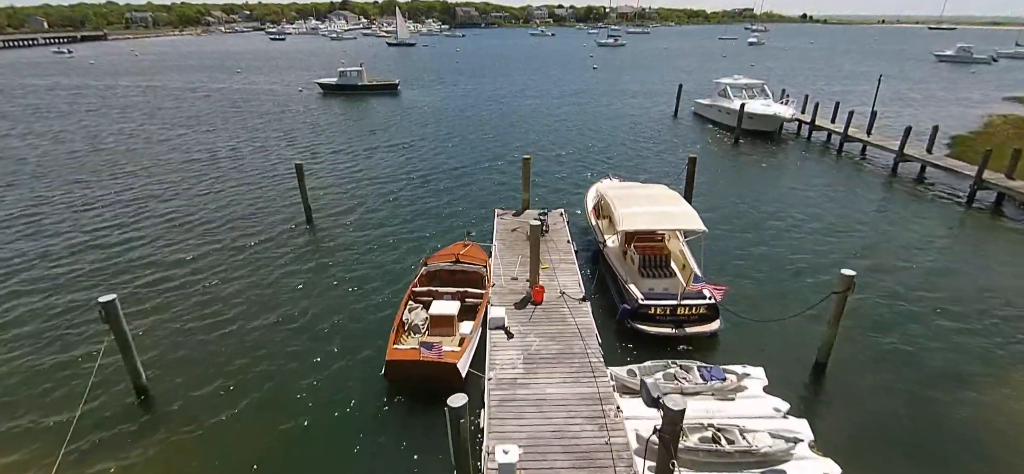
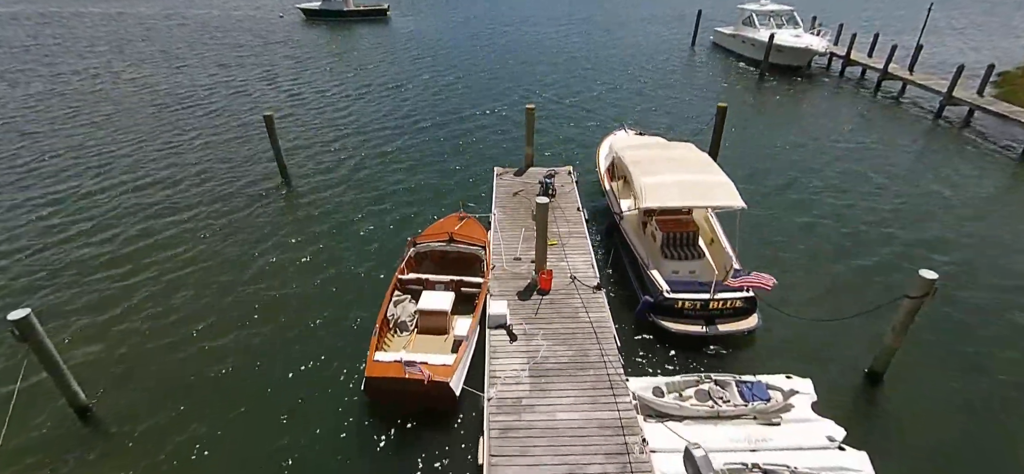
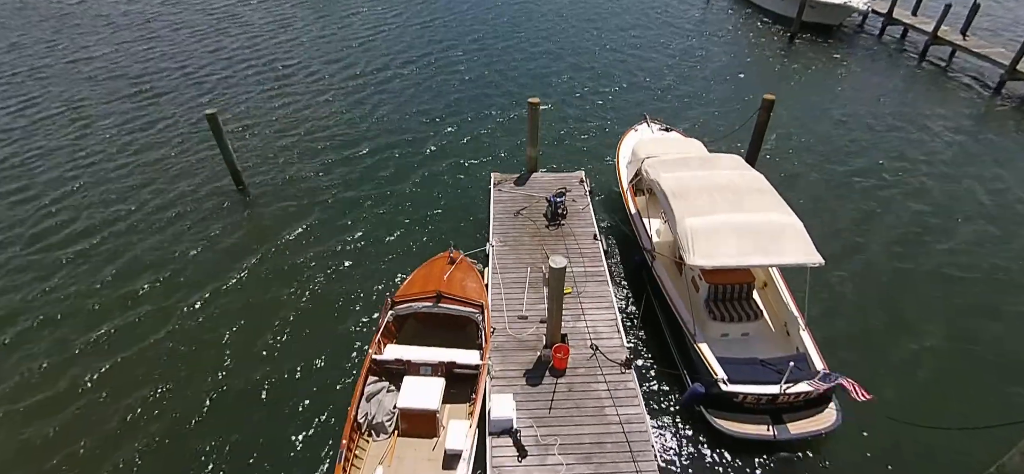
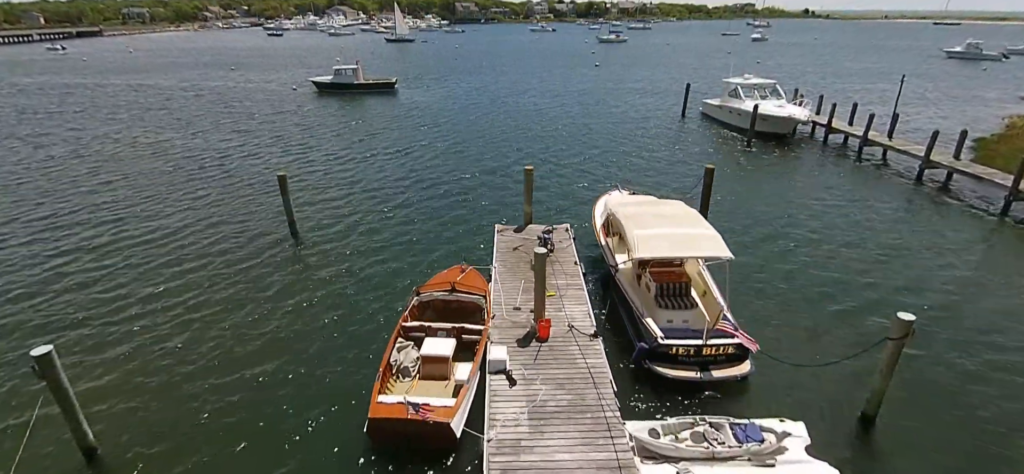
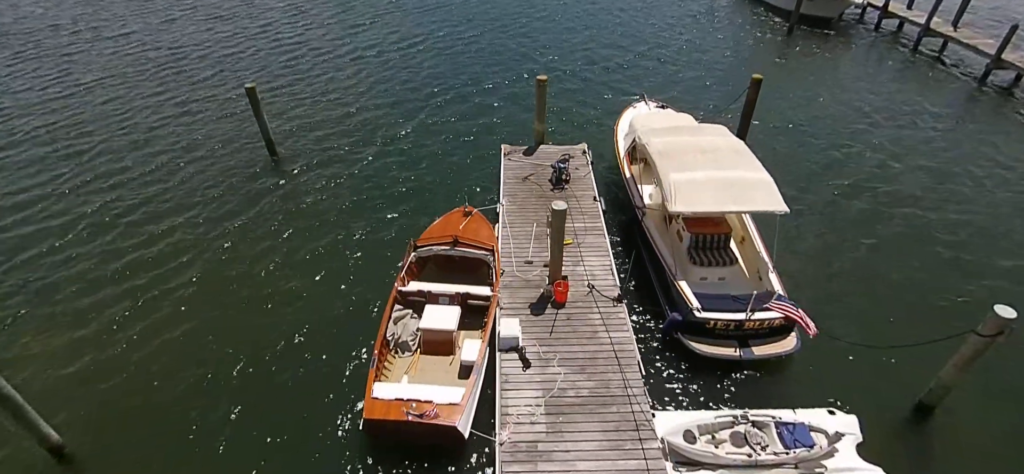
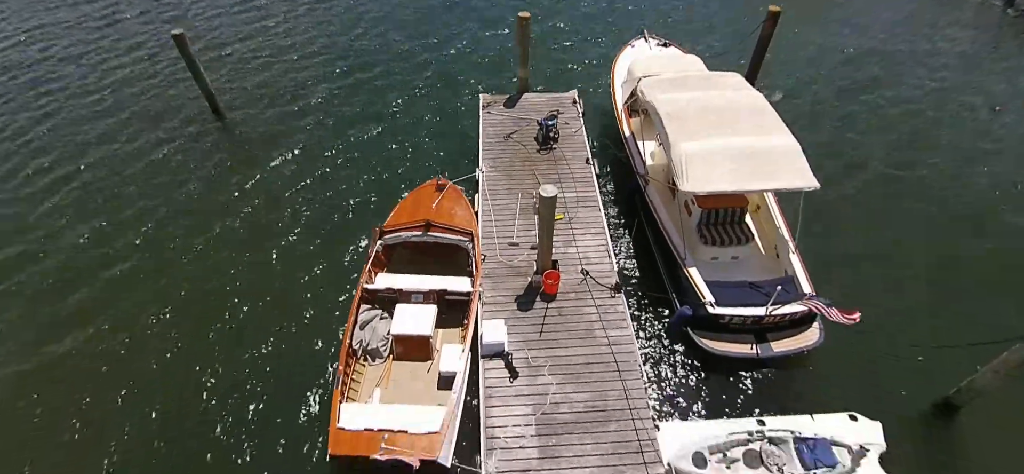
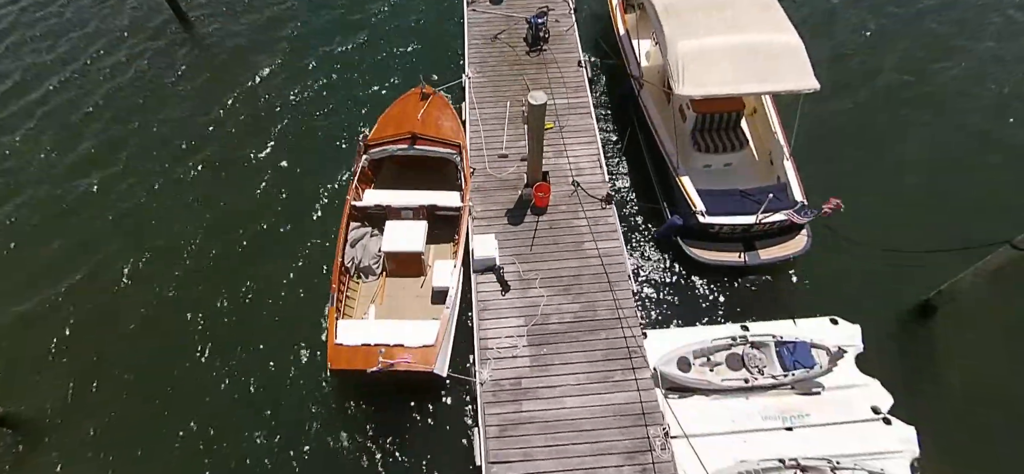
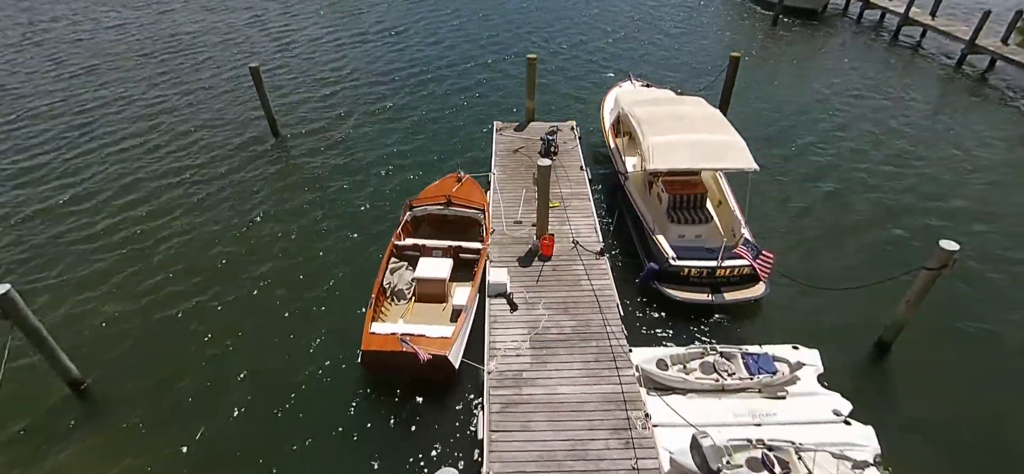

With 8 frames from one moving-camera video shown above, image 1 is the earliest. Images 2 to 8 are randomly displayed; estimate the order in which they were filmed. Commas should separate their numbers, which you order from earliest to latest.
4, 2, 8, 5, 3, 6, 7
